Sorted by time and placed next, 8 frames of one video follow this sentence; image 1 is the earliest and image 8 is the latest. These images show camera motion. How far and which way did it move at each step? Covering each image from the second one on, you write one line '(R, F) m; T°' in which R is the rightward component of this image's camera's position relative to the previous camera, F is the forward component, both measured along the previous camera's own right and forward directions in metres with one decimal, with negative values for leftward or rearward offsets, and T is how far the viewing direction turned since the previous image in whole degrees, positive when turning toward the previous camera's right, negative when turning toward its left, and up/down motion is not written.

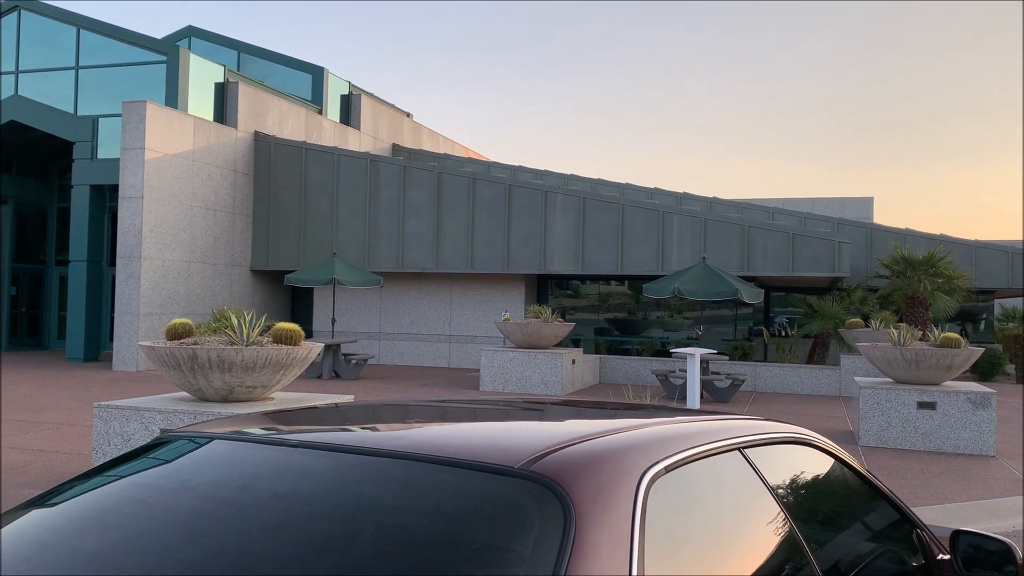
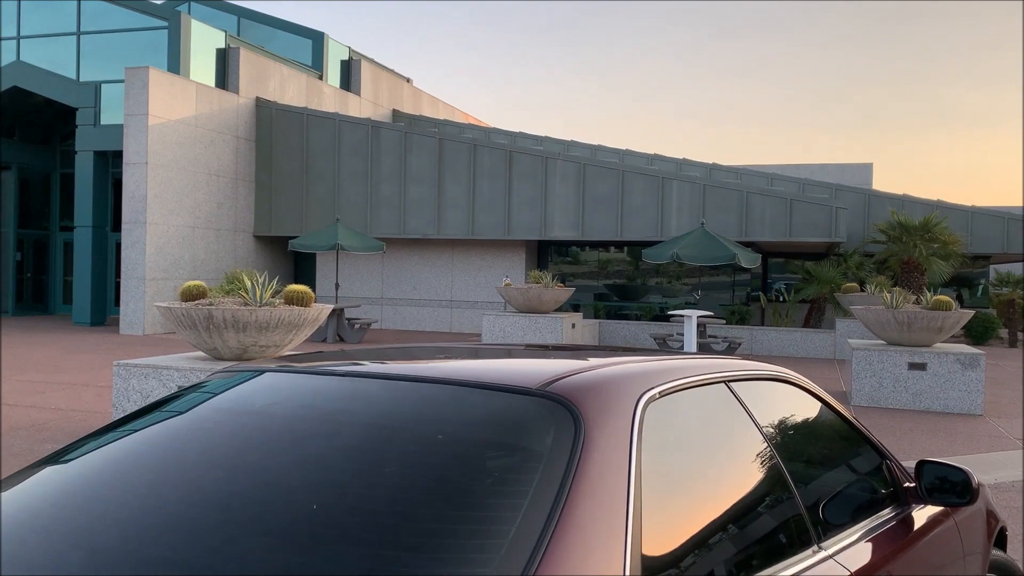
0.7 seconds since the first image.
(0.0, -0.3) m; 0°
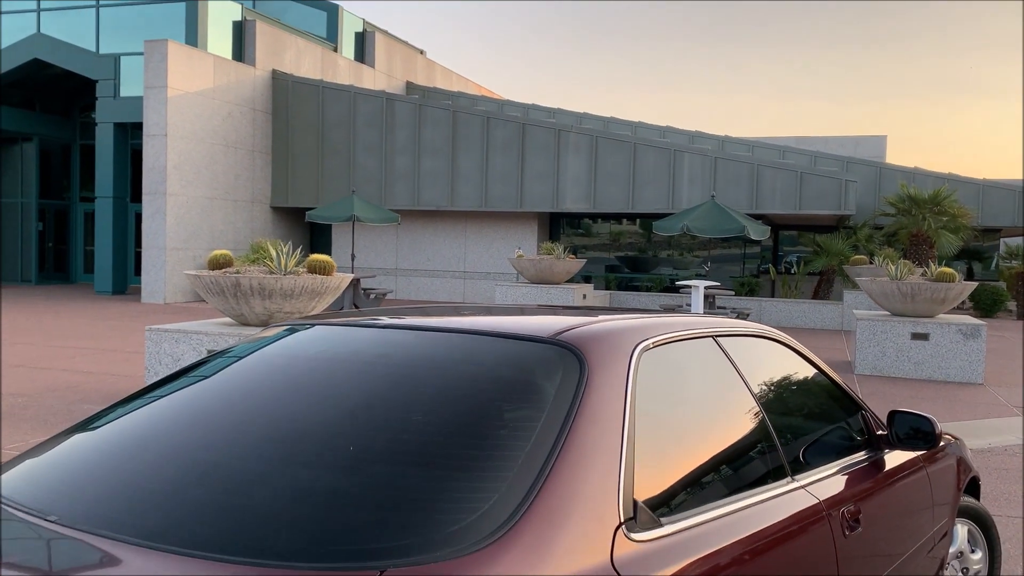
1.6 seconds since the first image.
(0.0, -0.3) m; -1°
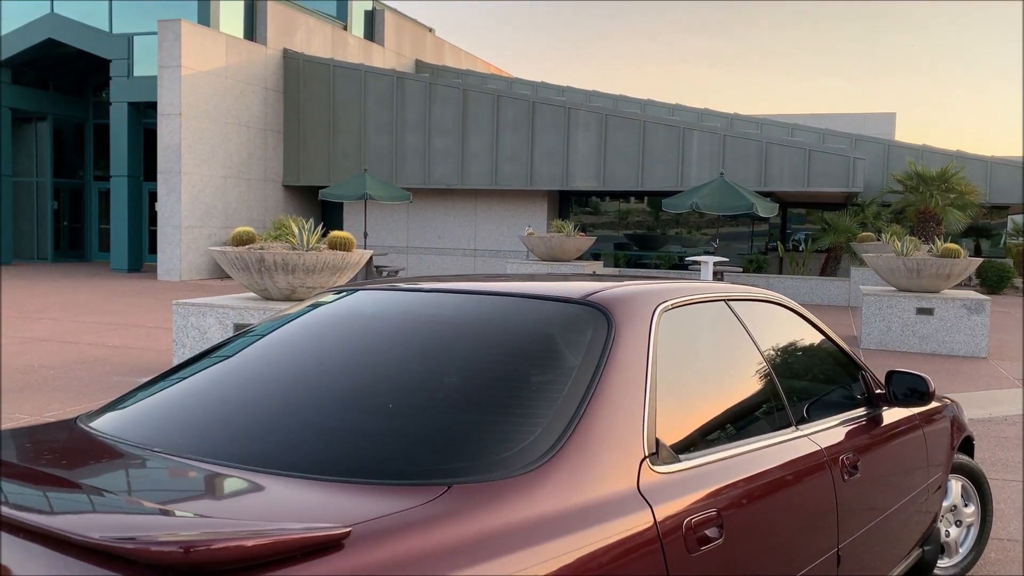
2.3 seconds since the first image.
(-0.1, -0.2) m; 0°
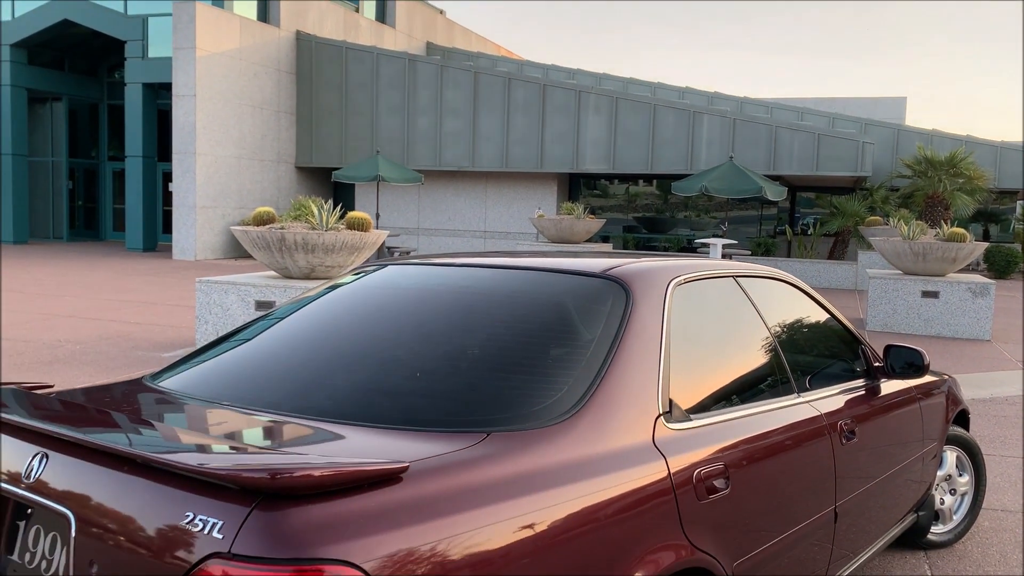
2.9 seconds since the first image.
(-0.1, -0.2) m; 0°
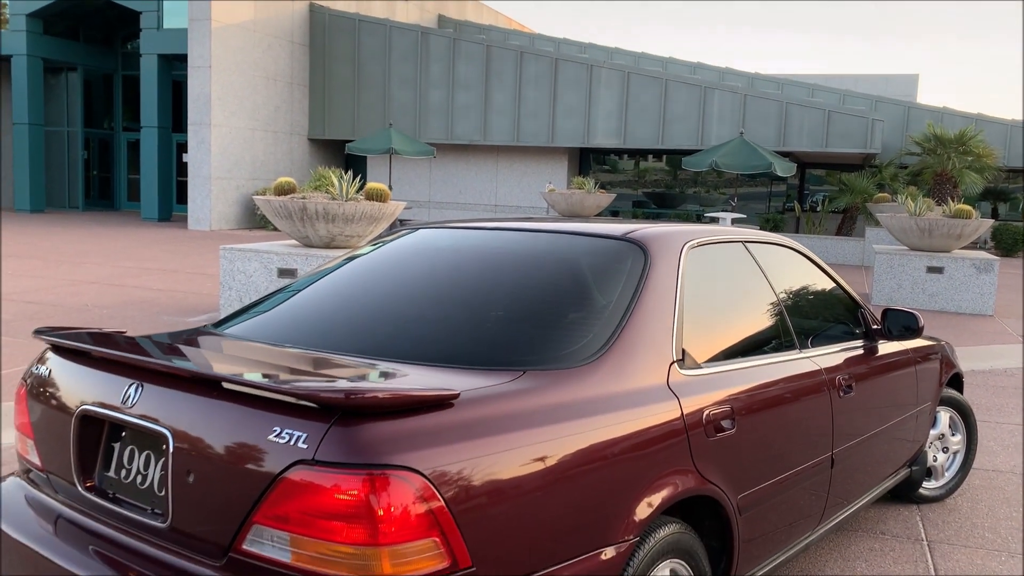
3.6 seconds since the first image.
(-0.1, -0.3) m; 0°
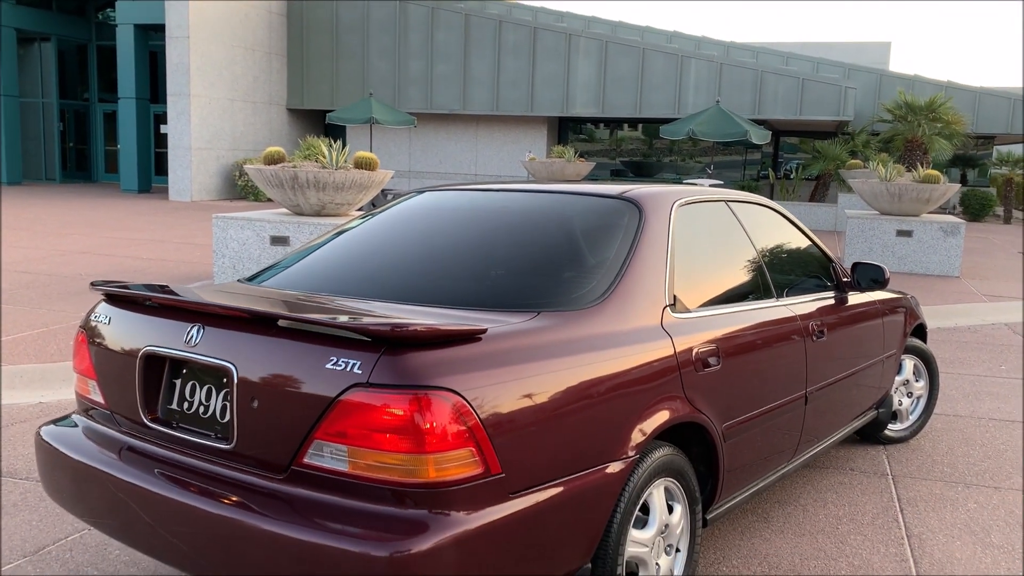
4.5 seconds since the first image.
(-0.1, -0.3) m; +2°
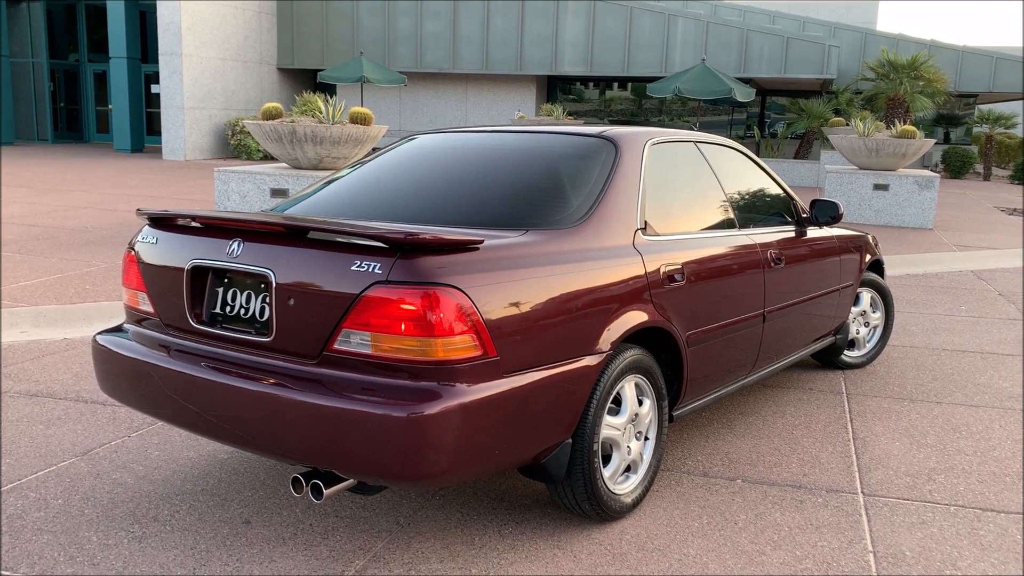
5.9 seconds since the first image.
(0.0, -0.4) m; +1°
